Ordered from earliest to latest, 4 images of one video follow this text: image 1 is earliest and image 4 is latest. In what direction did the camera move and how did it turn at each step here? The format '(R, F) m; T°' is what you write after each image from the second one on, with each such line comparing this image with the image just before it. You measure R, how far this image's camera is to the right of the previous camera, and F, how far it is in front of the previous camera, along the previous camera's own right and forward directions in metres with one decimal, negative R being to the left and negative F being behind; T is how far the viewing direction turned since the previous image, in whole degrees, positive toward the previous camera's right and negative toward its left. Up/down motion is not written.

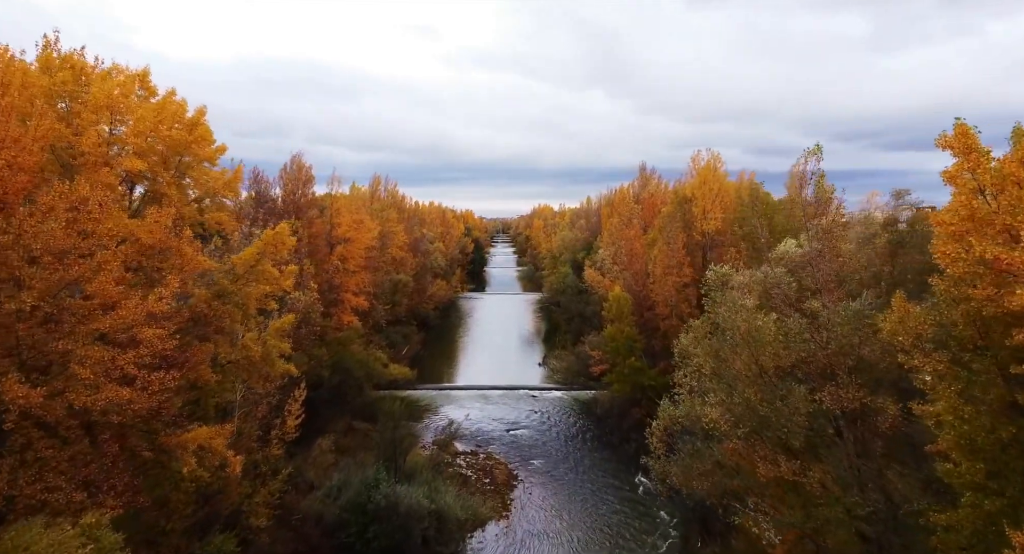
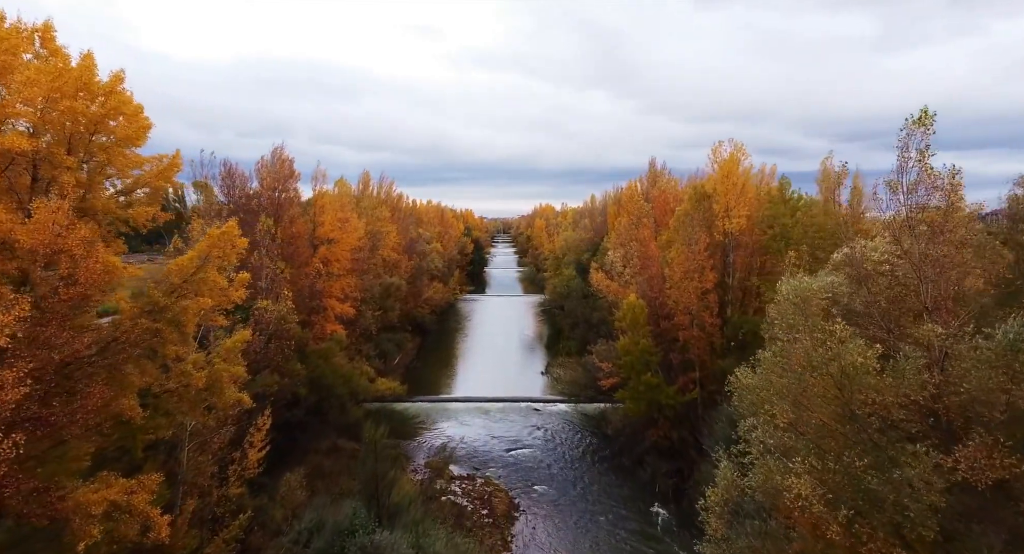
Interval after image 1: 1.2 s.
(0.0, +3.0) m; 0°
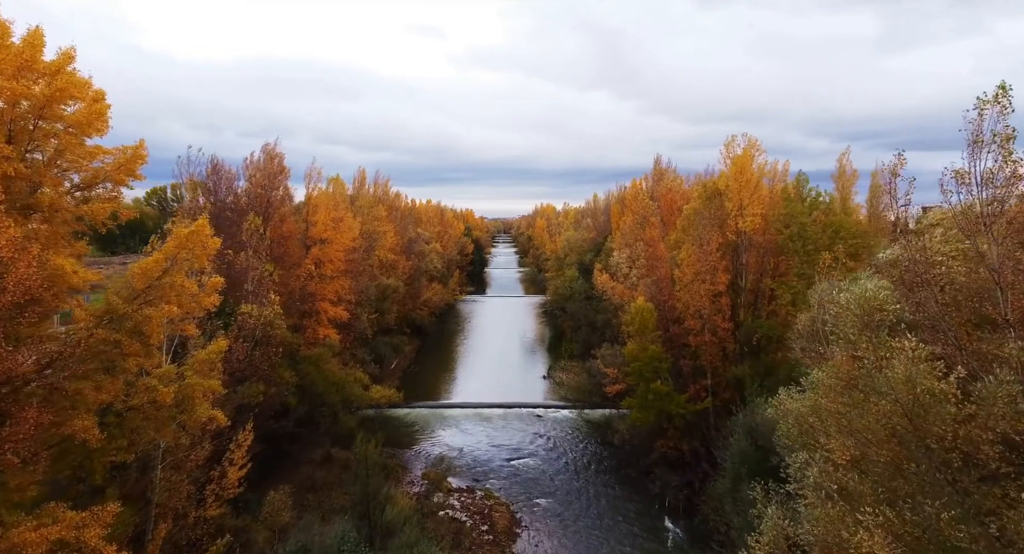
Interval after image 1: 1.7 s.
(0.0, +1.3) m; 0°
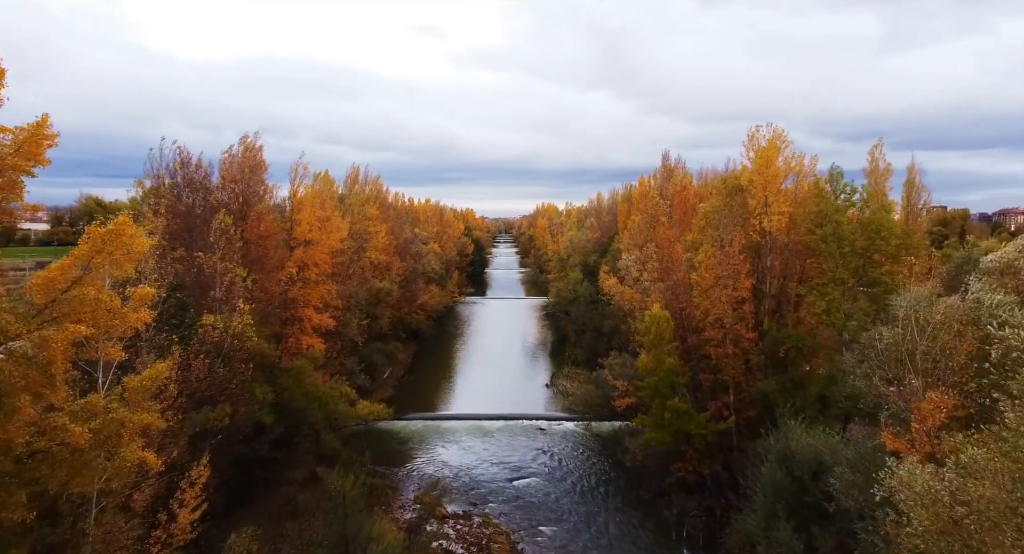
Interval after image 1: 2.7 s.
(0.0, +2.4) m; 0°
